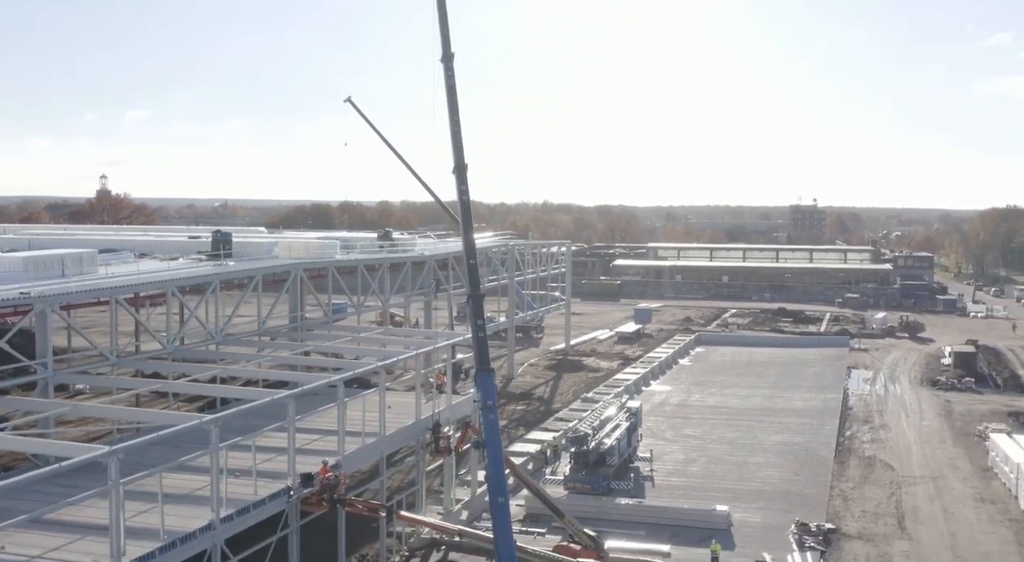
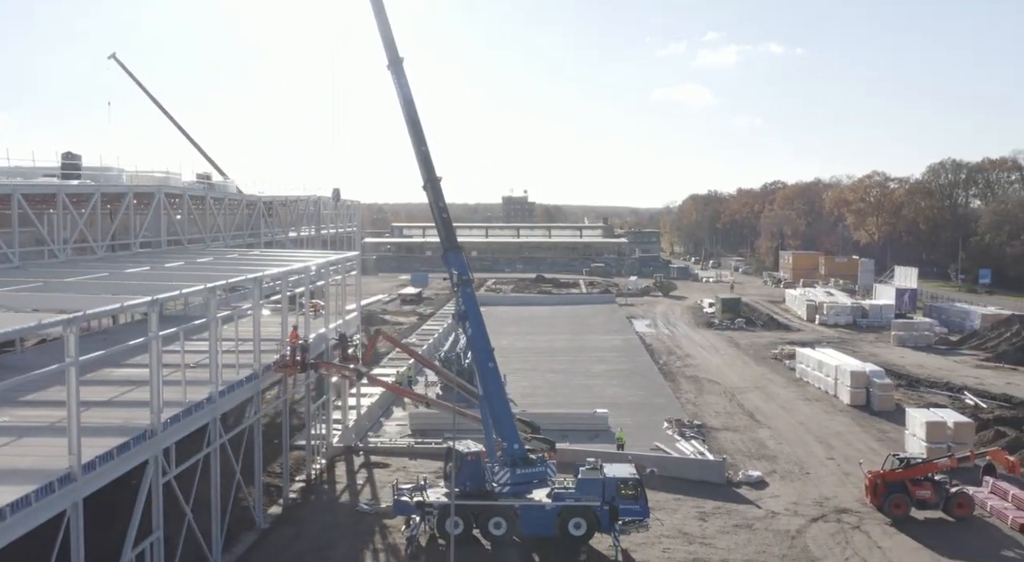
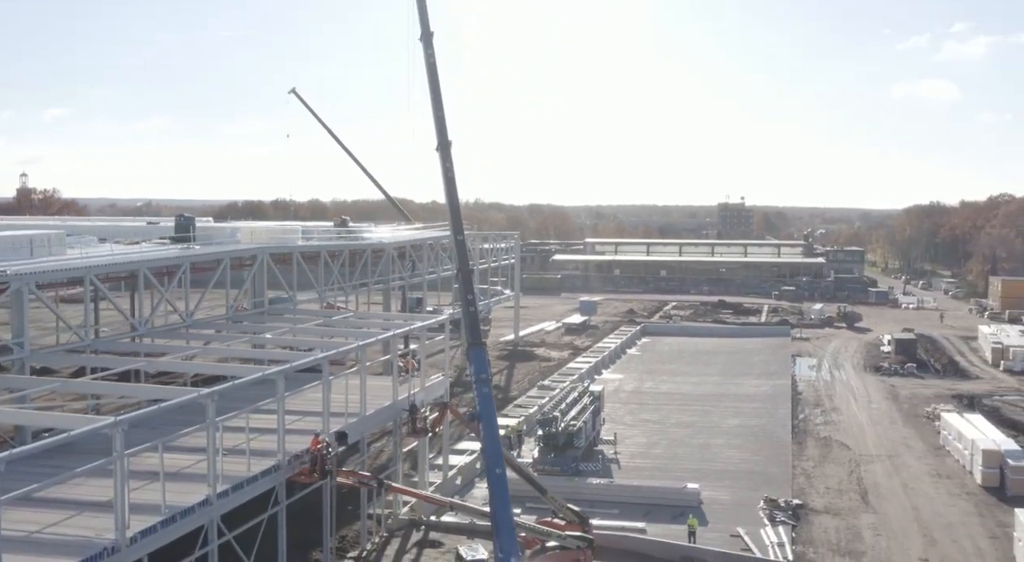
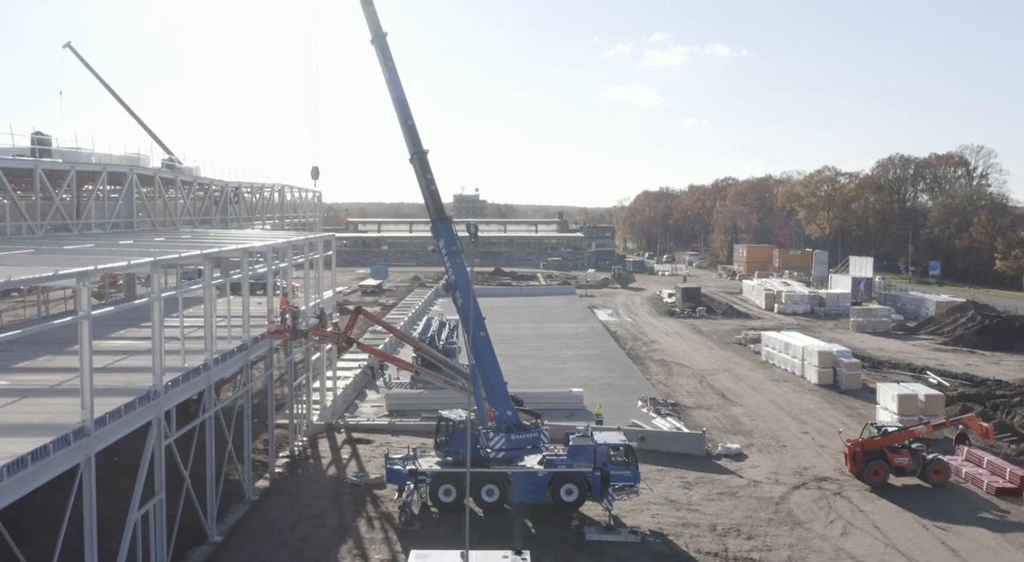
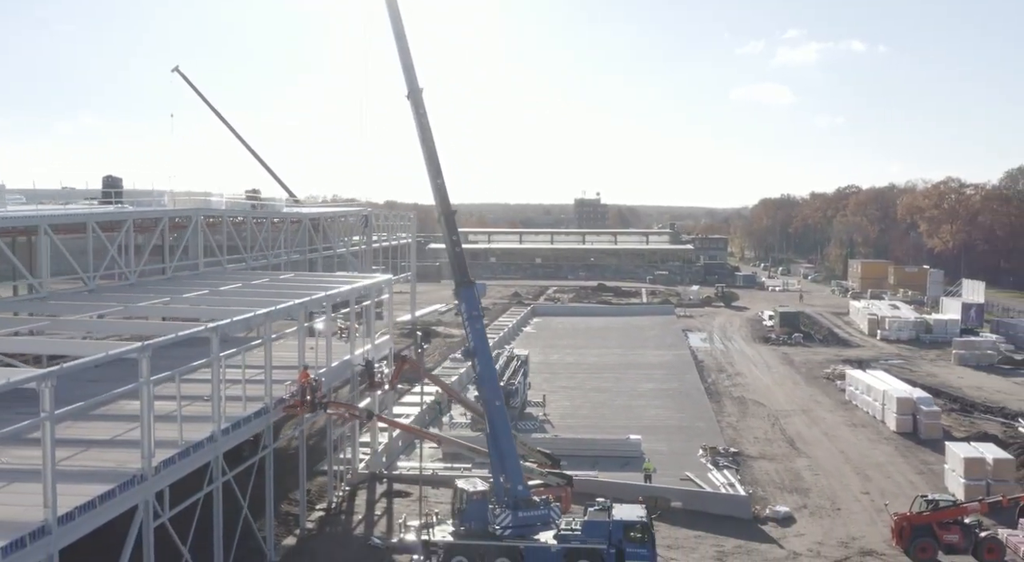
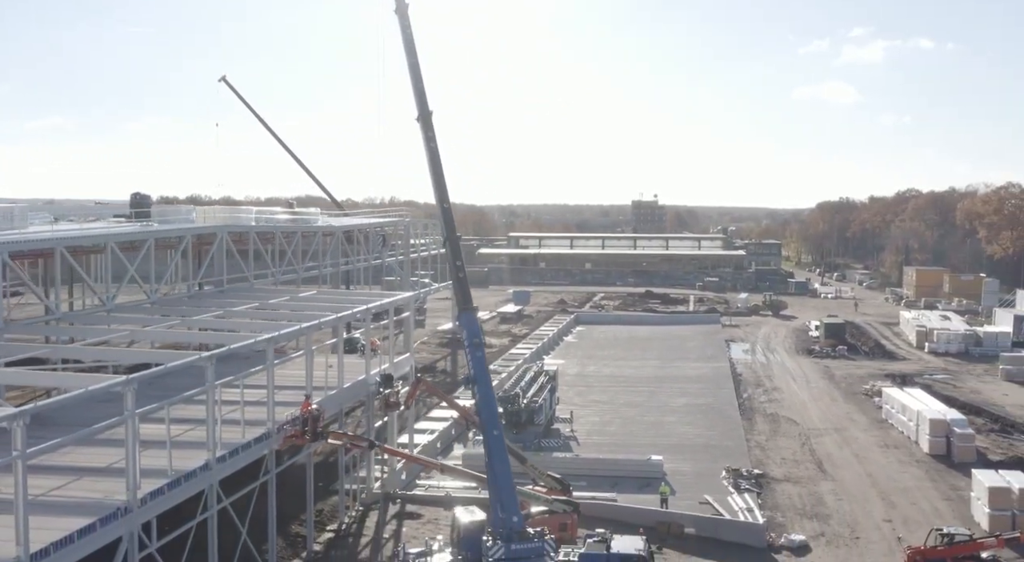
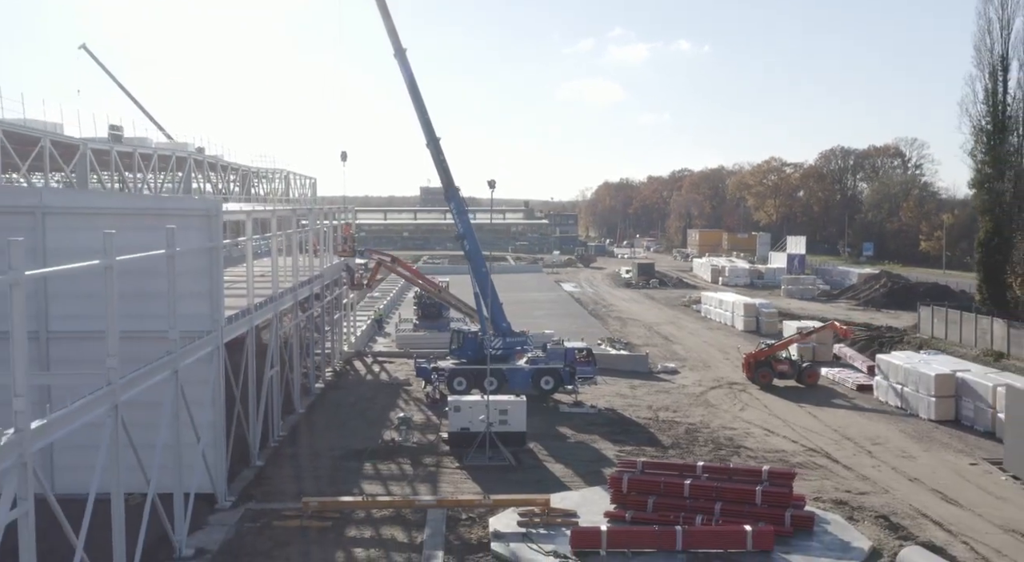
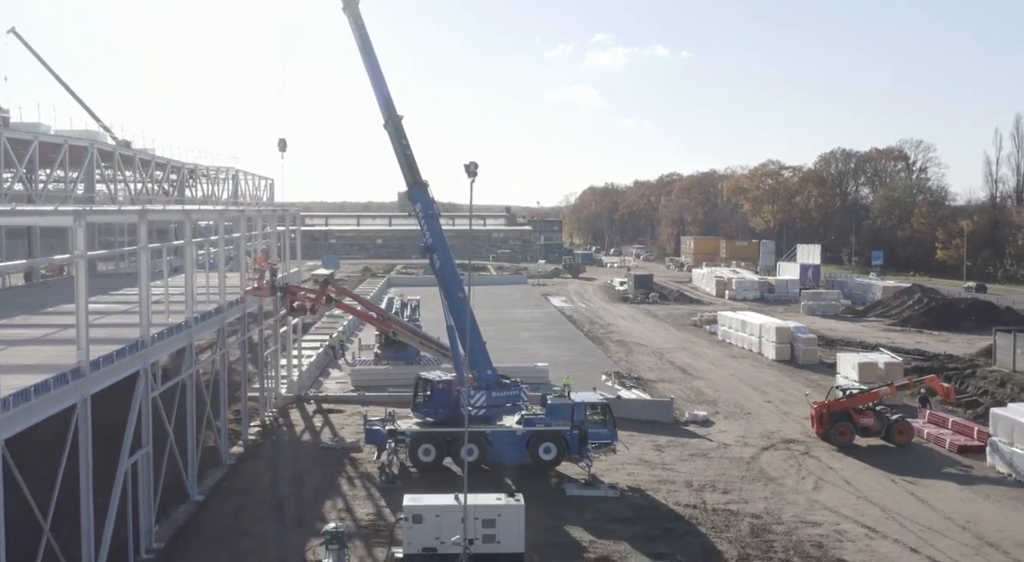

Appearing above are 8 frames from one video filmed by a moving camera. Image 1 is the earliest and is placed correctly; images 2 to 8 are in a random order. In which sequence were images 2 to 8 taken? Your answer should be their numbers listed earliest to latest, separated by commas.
3, 6, 5, 2, 4, 8, 7
